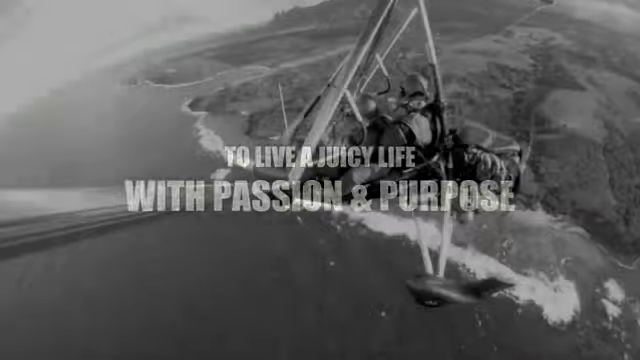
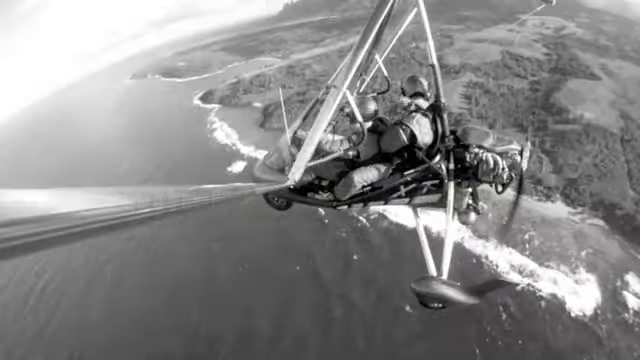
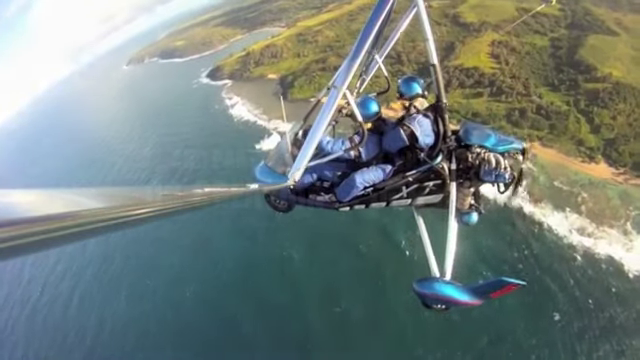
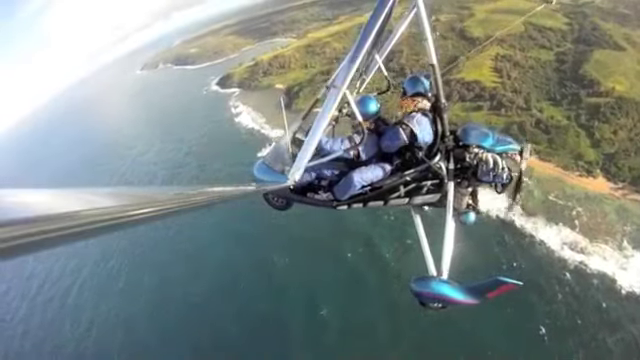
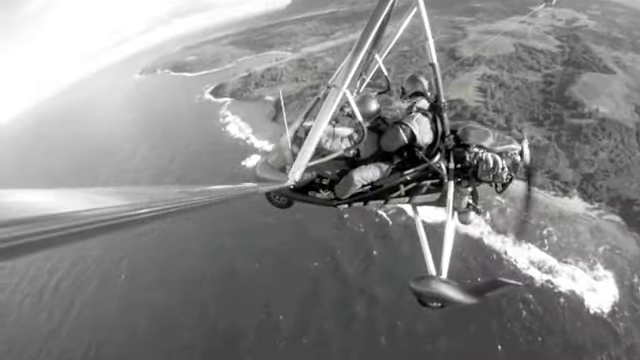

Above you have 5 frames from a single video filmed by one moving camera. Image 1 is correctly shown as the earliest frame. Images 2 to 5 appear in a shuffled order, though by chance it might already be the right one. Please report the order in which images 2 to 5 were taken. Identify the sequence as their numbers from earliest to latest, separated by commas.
2, 5, 4, 3
